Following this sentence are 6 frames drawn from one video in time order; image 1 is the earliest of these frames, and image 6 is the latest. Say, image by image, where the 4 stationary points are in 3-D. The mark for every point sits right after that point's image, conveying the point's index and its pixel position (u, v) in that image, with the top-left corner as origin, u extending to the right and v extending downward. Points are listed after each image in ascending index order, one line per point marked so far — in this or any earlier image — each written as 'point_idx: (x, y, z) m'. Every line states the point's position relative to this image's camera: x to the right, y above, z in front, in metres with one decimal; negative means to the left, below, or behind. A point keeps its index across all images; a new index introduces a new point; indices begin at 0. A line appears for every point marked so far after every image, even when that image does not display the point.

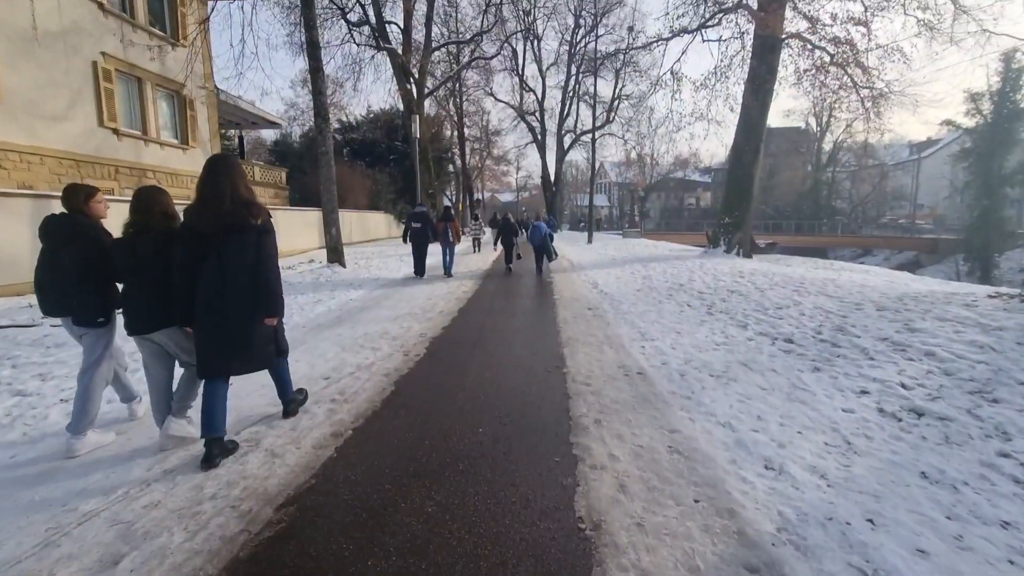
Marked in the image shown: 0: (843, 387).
0: (+2.3, -0.7, +4.6) m
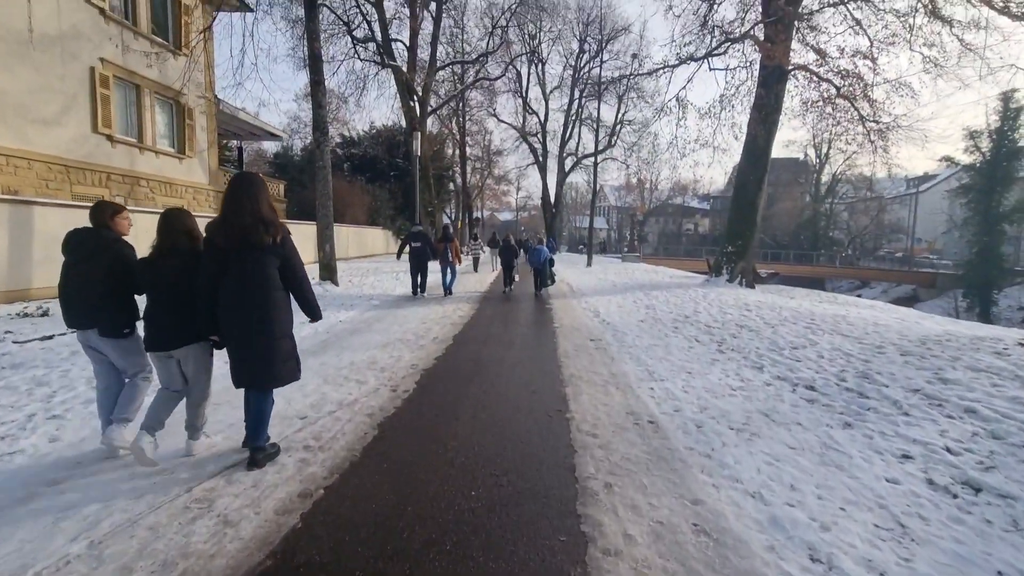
0: (+2.3, -1.0, +4.1) m
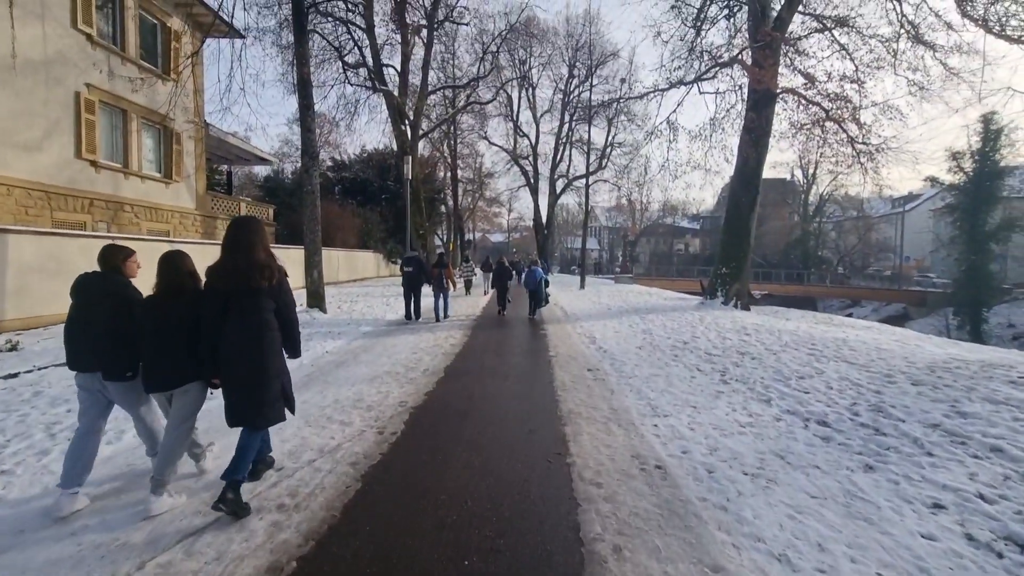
0: (+2.3, -1.2, +3.8) m
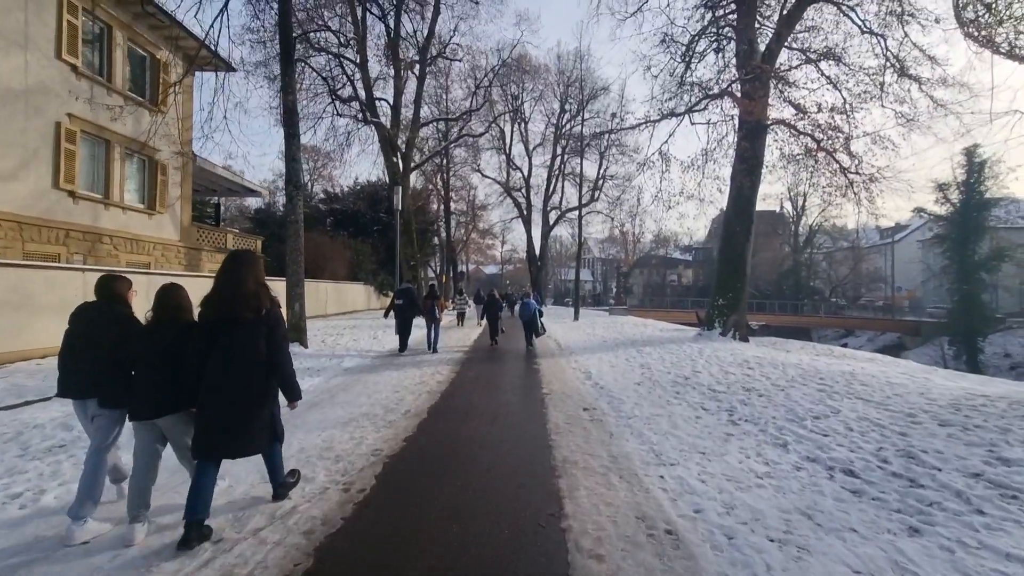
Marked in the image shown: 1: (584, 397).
0: (+2.2, -1.4, +3.2) m
1: (+1.0, -1.4, +8.6) m
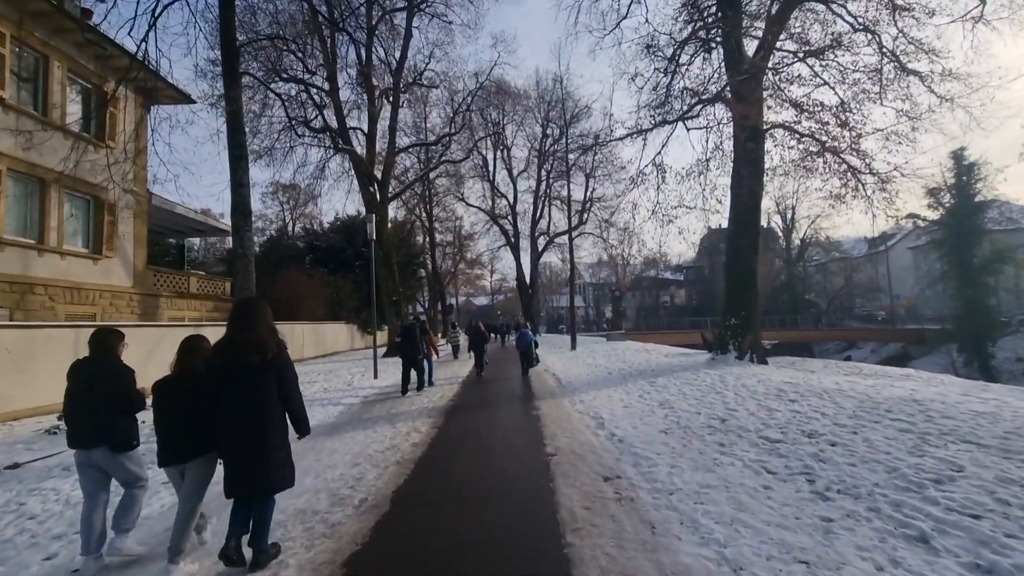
0: (+2.2, -1.3, +1.2) m
1: (+0.9, -1.7, +6.6) m
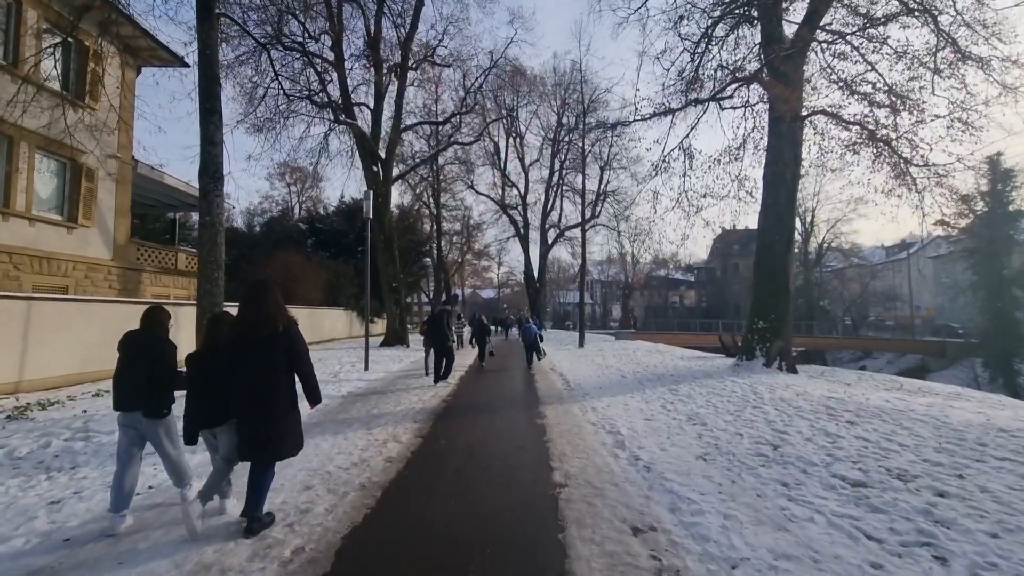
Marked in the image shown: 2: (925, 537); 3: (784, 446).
0: (+2.2, -1.3, -0.4) m
1: (+0.9, -1.6, +5.1) m
2: (+2.4, -1.4, +3.8) m
3: (+2.7, -1.6, +6.4) m
